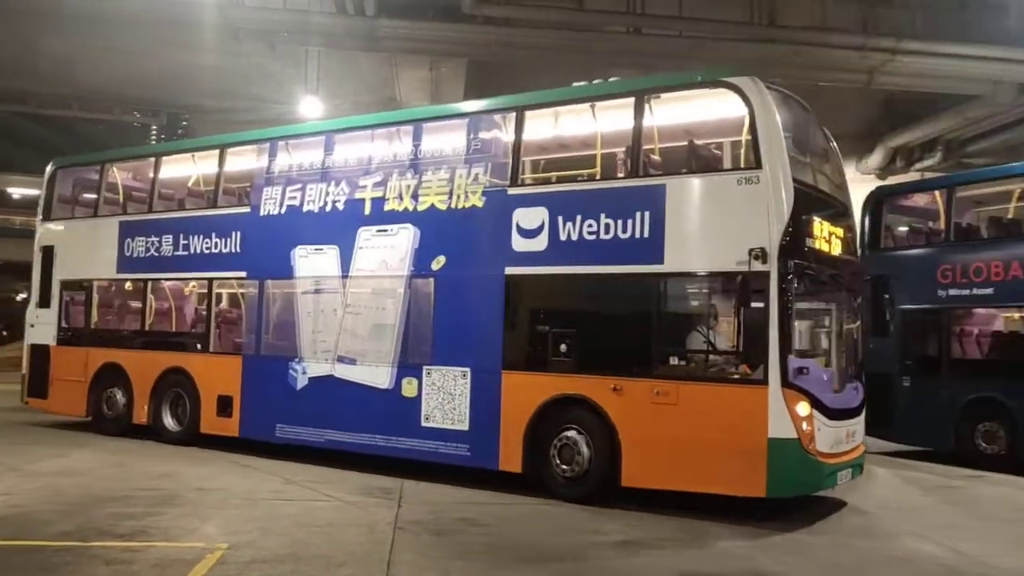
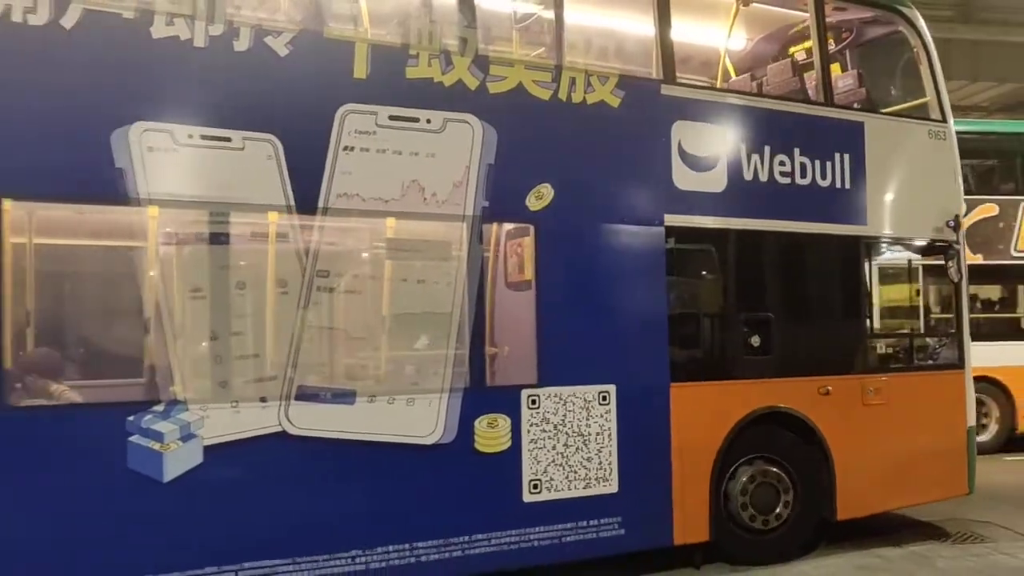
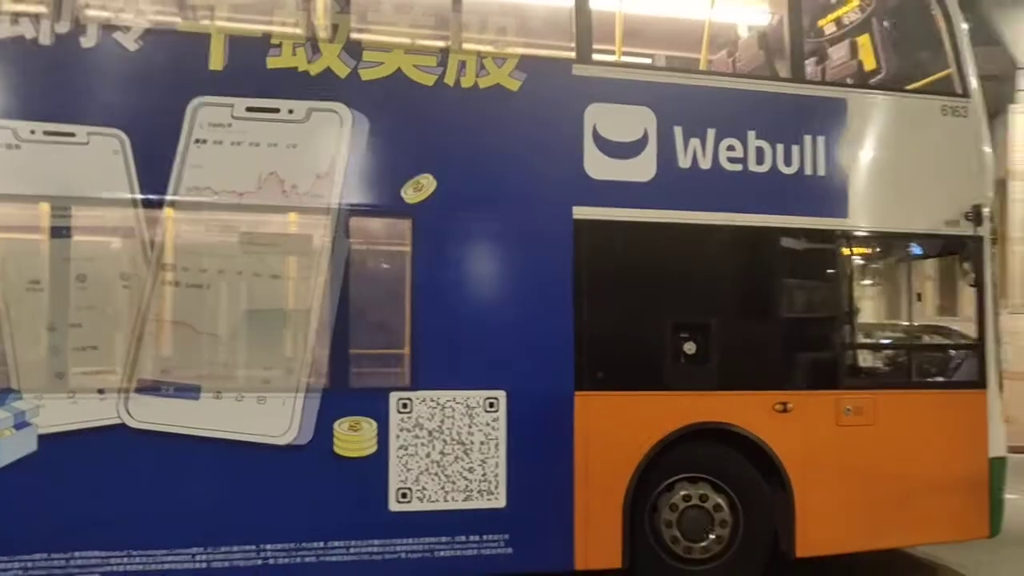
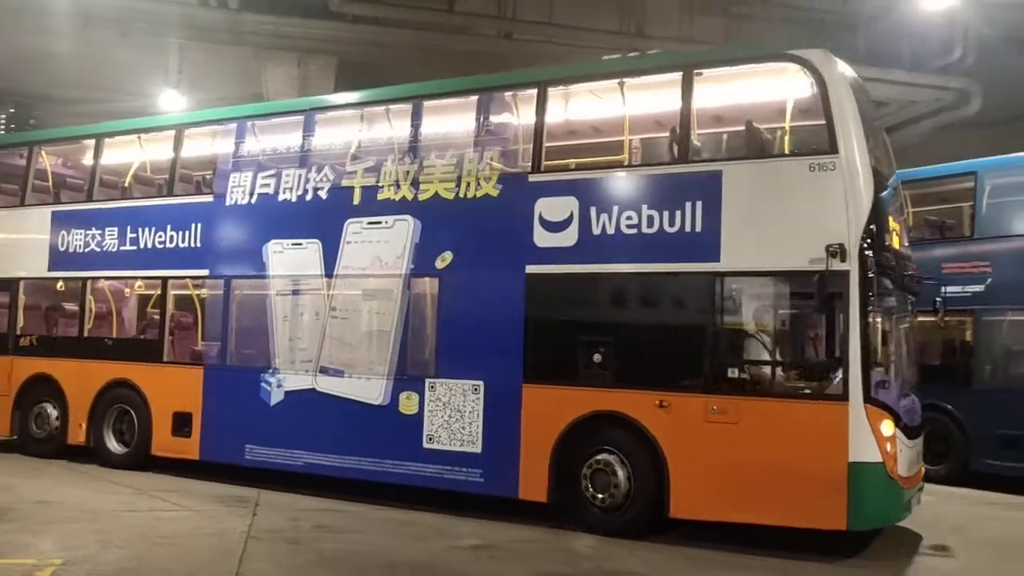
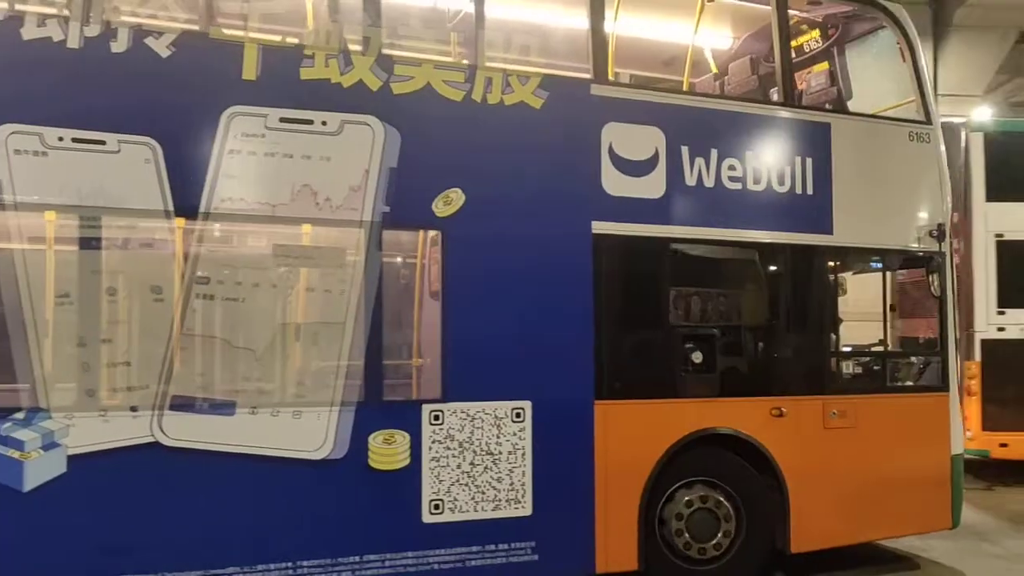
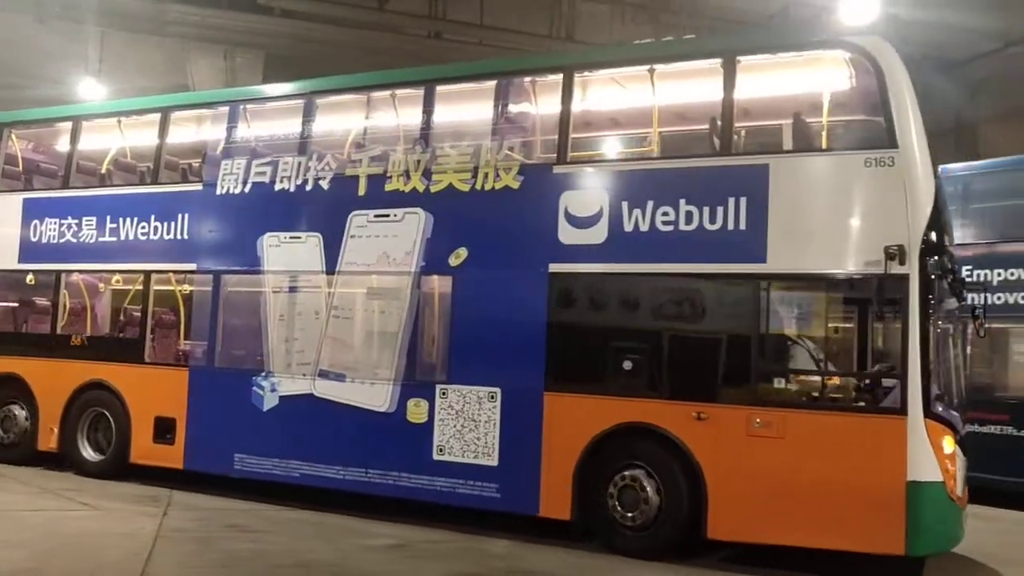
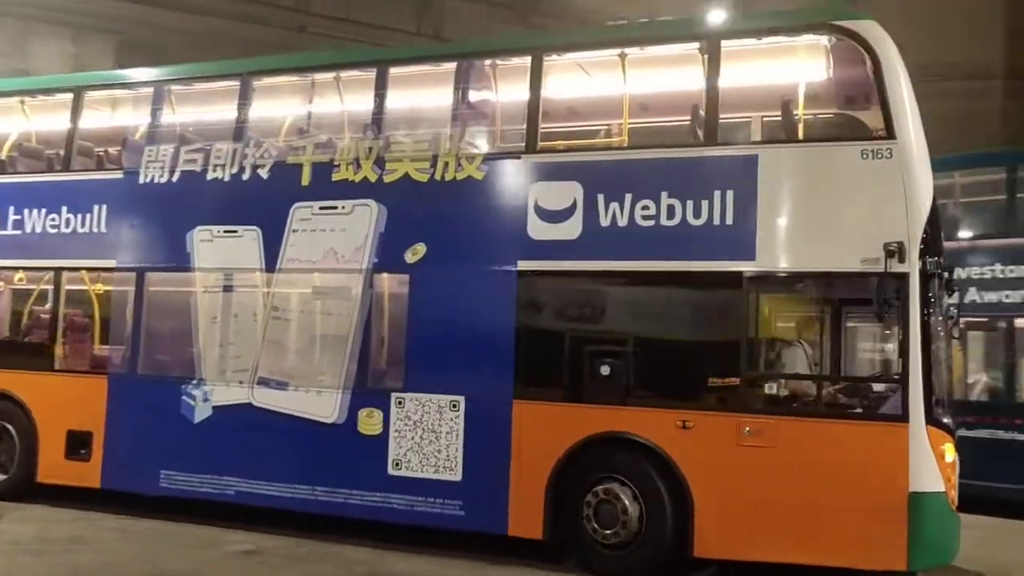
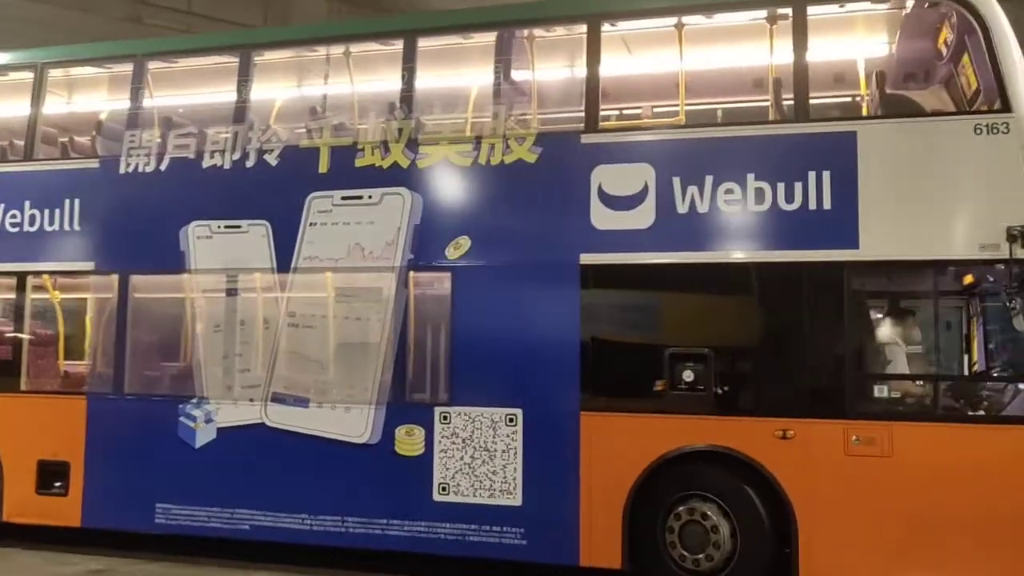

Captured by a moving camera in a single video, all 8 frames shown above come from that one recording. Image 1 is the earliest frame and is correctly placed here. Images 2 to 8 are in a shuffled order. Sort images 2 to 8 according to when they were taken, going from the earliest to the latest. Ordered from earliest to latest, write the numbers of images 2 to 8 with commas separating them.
4, 6, 7, 8, 3, 5, 2
